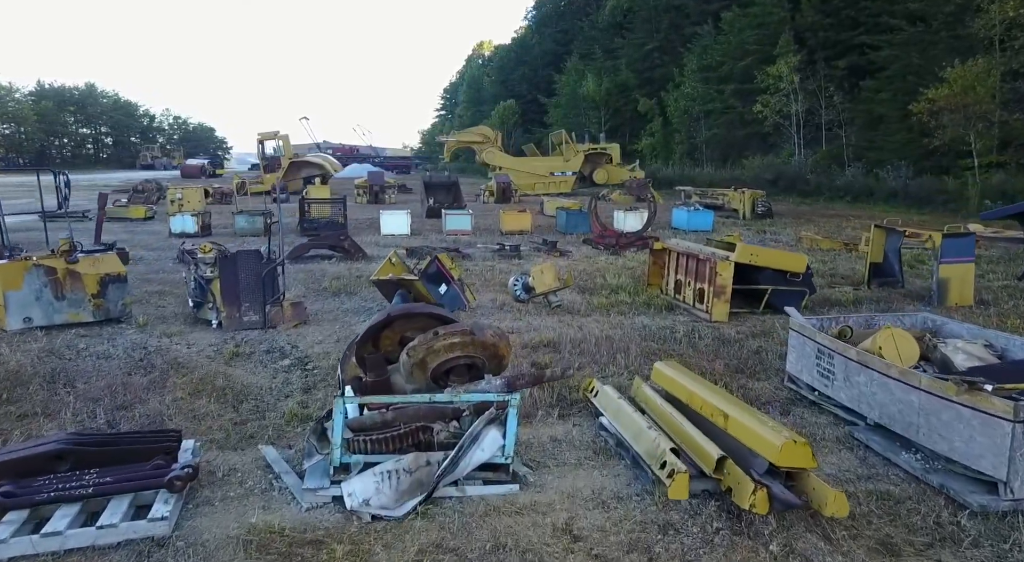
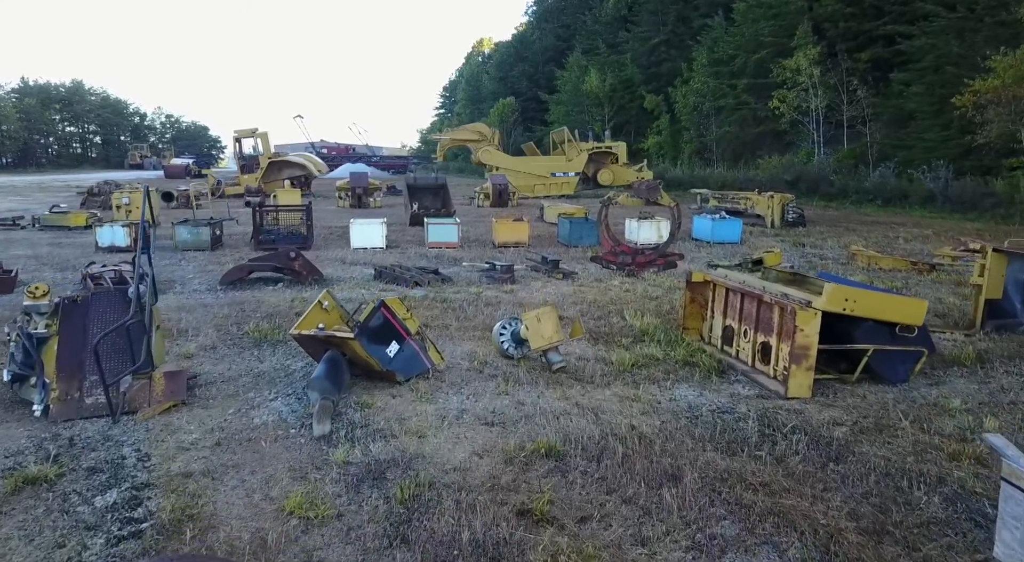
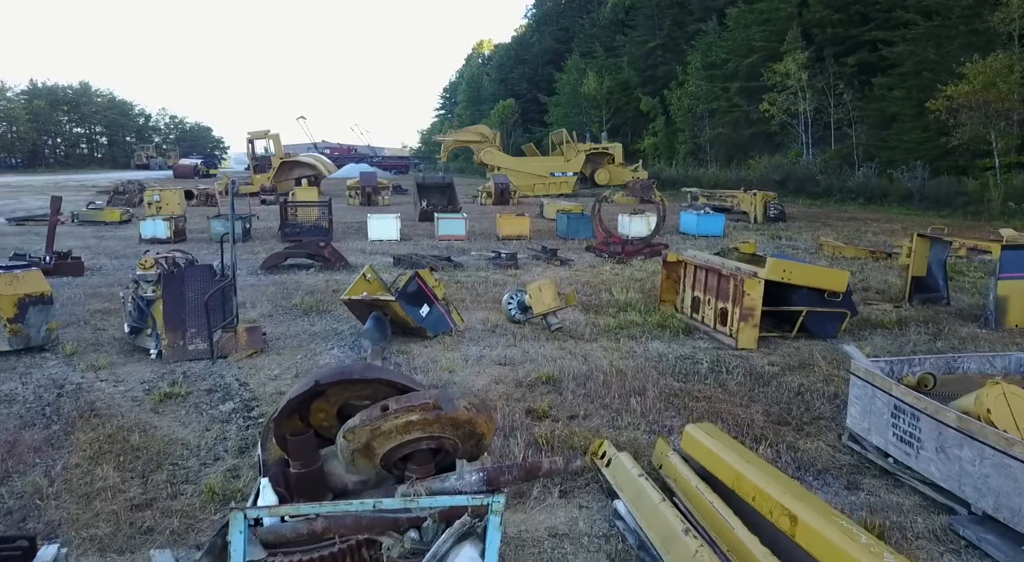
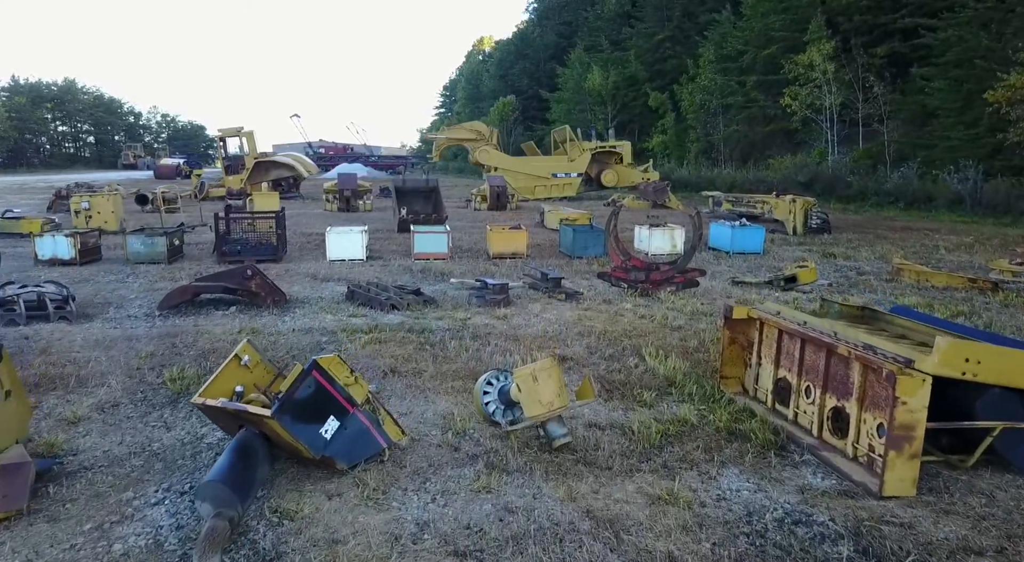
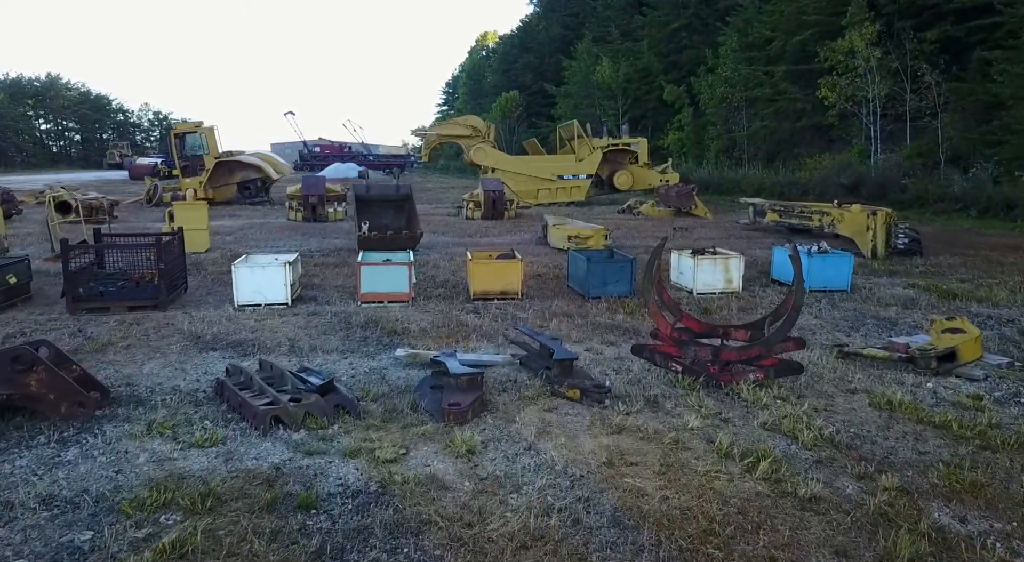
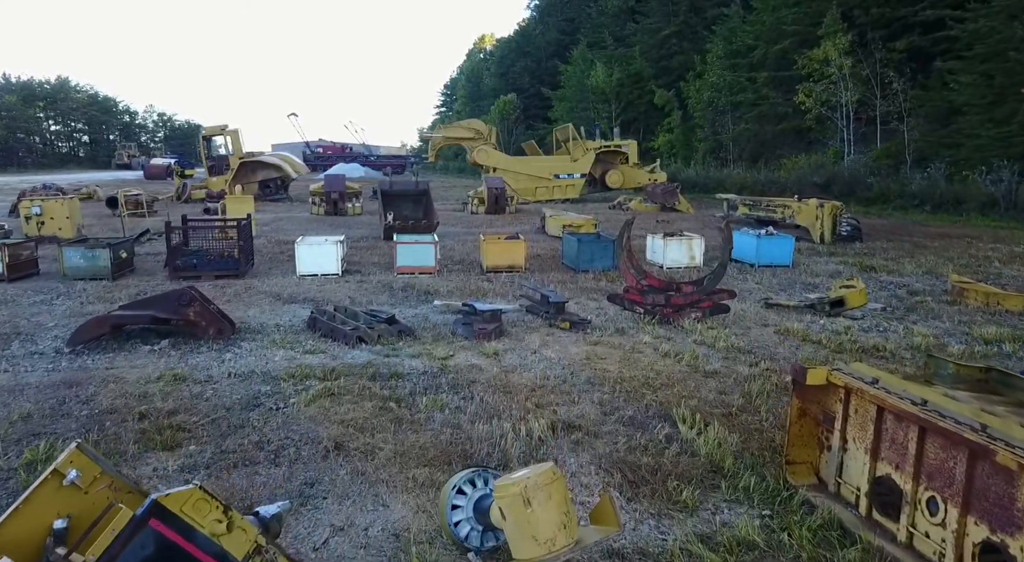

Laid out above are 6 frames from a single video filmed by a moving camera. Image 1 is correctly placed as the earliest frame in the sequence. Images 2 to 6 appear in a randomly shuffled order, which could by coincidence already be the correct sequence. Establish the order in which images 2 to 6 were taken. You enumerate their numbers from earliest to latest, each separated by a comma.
3, 2, 4, 6, 5
